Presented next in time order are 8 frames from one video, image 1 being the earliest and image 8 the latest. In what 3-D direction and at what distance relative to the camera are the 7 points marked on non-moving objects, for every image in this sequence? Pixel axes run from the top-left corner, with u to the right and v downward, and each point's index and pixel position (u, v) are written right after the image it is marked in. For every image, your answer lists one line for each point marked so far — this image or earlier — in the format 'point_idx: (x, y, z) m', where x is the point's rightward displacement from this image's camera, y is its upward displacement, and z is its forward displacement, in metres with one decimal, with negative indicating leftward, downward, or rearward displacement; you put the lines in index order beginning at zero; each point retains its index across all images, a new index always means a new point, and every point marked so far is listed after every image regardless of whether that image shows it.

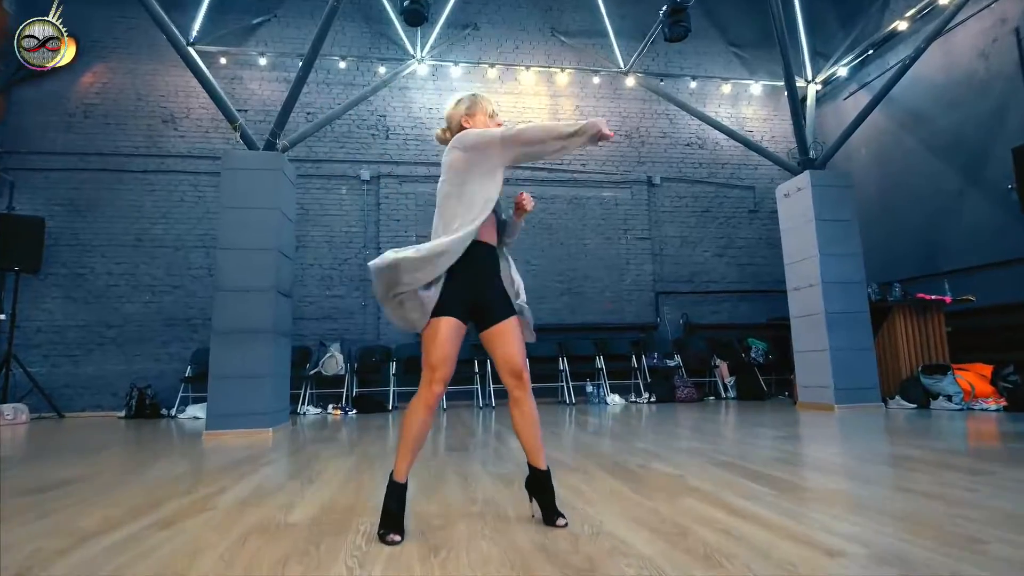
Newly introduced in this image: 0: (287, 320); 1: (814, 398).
0: (-2.2, -0.3, +5.3) m
1: (+3.4, -1.2, +6.1) m
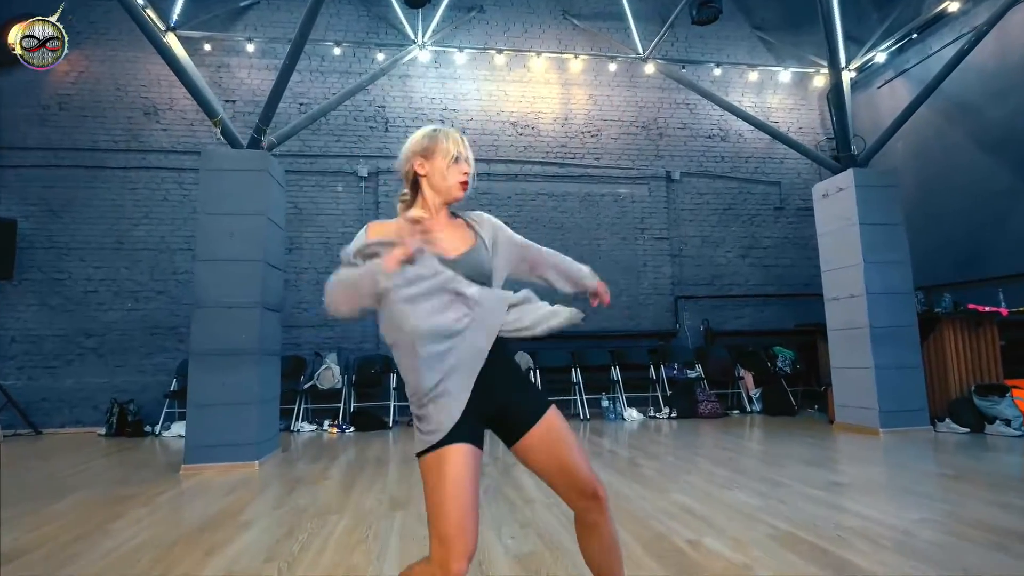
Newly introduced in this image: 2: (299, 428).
0: (-2.1, -0.4, +4.8) m
1: (+3.5, -1.3, +5.5) m
2: (-2.5, -1.6, +6.3) m
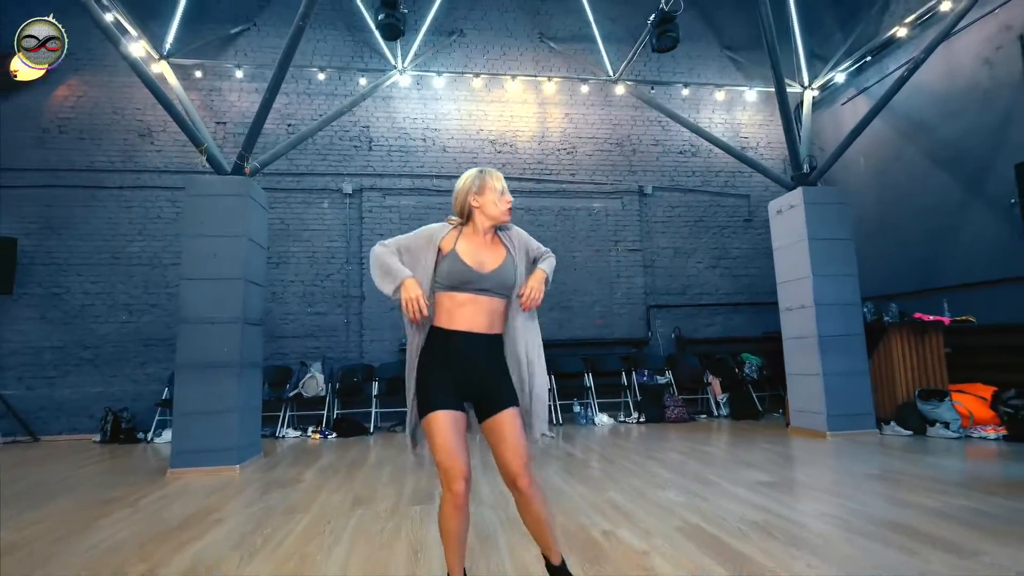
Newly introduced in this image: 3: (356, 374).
0: (-2.4, -0.6, +5.1) m
1: (+3.2, -1.5, +5.9) m
2: (-2.8, -1.8, +6.6) m
3: (-2.0, -1.1, +7.1) m
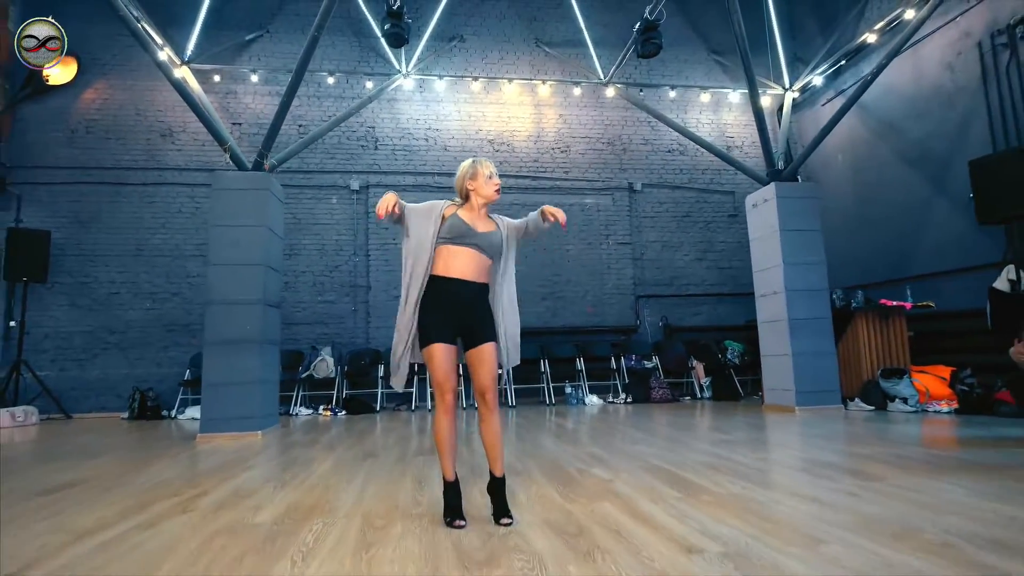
0: (-2.5, -0.4, +5.7) m
1: (+3.1, -1.3, +6.4) m
2: (-2.8, -1.6, +7.2) m
3: (-2.1, -1.0, +7.6) m
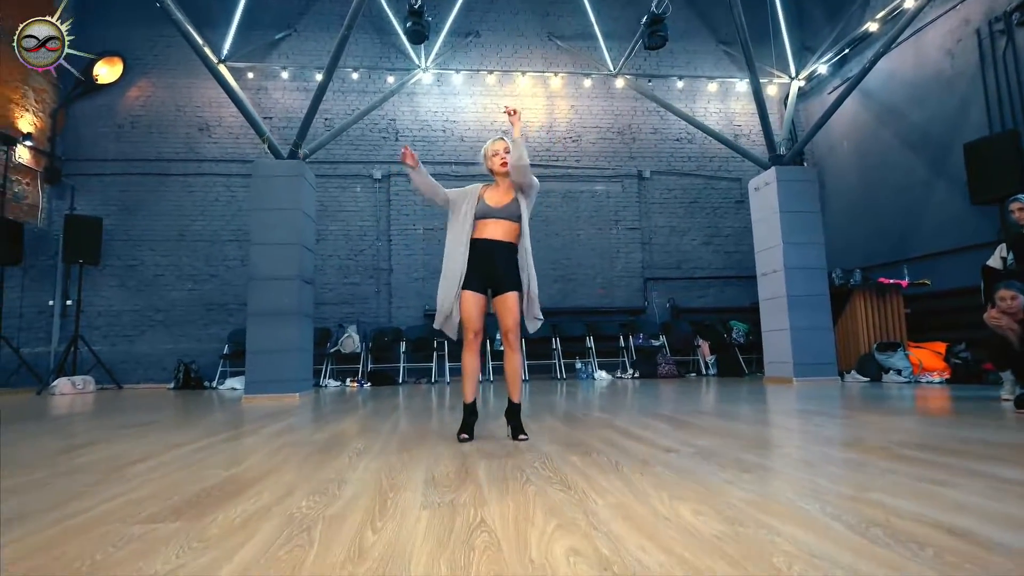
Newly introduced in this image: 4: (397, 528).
0: (-2.3, -0.2, +6.2) m
1: (+3.3, -1.1, +6.8) m
2: (-2.6, -1.4, +7.7) m
3: (-1.9, -0.7, +8.1) m
4: (-0.3, -0.6, +1.4) m
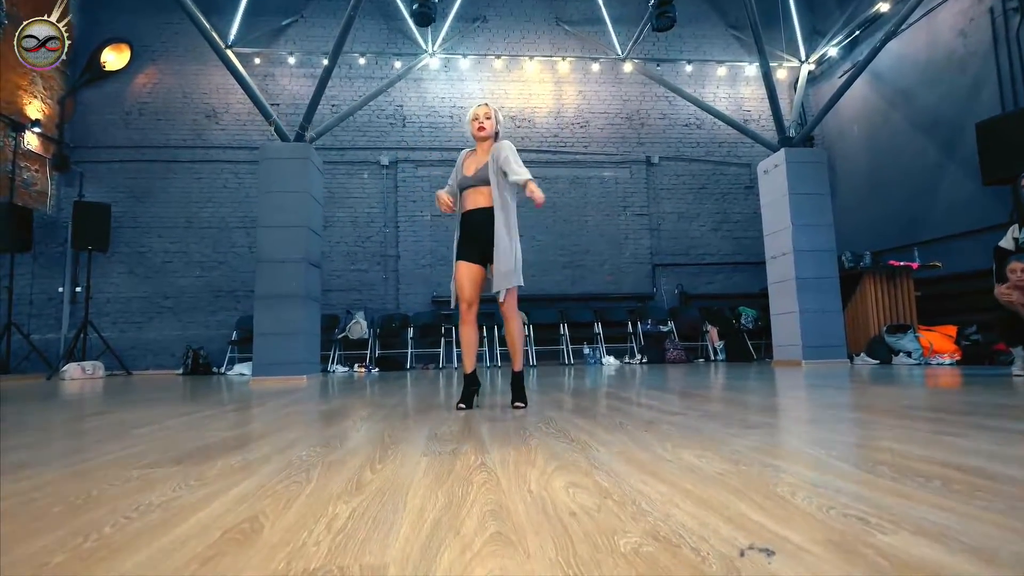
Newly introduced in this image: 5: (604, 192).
0: (-2.2, 0.0, +6.2) m
1: (+3.4, -0.8, +6.7) m
2: (-2.5, -1.2, +7.8) m
3: (-1.8, -0.5, +8.1) m
4: (-0.3, -0.5, +1.4) m
5: (+1.6, +1.6, +9.2) m
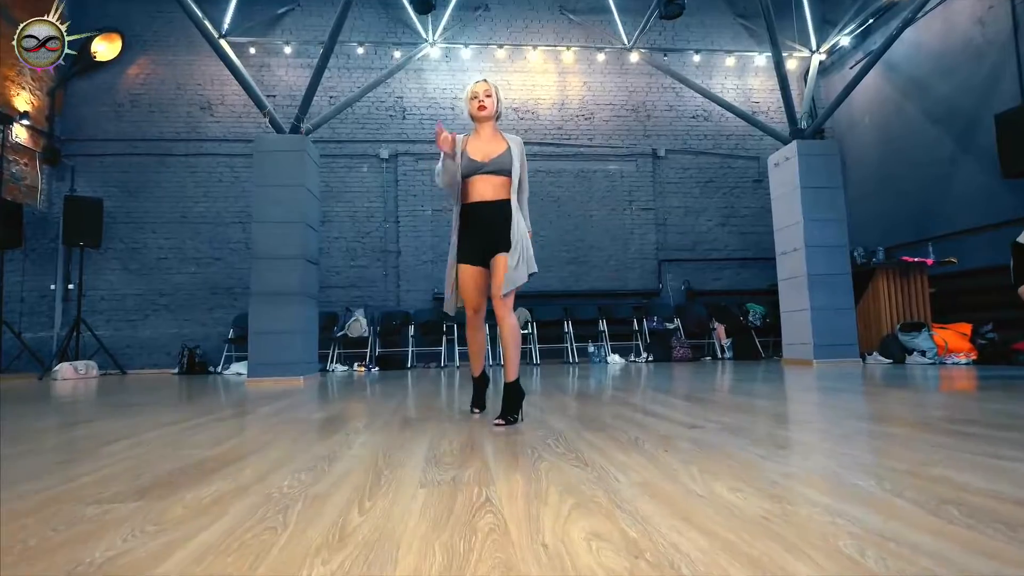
0: (-2.2, 0.0, +6.0) m
1: (+3.4, -0.8, +6.5) m
2: (-2.5, -1.1, +7.6) m
3: (-1.7, -0.4, +7.9) m
4: (-0.3, -0.5, +1.2) m
5: (+1.6, +1.7, +9.0) m
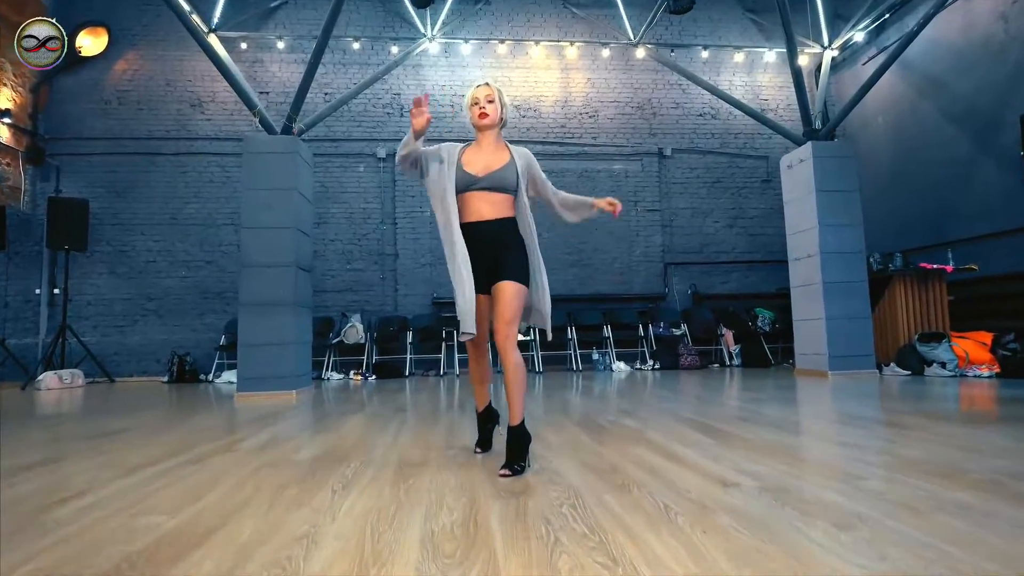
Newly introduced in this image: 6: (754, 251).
0: (-2.2, 0.0, +5.8) m
1: (+3.4, -0.9, +6.3) m
2: (-2.5, -1.2, +7.3) m
3: (-1.7, -0.5, +7.7) m
4: (-0.2, -0.6, +0.9) m
5: (+1.6, +1.6, +8.7) m
6: (+4.0, +0.6, +8.9) m
